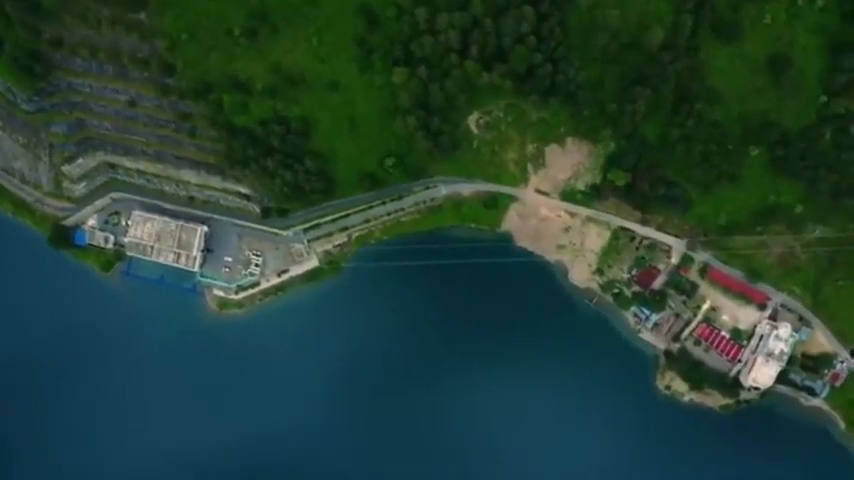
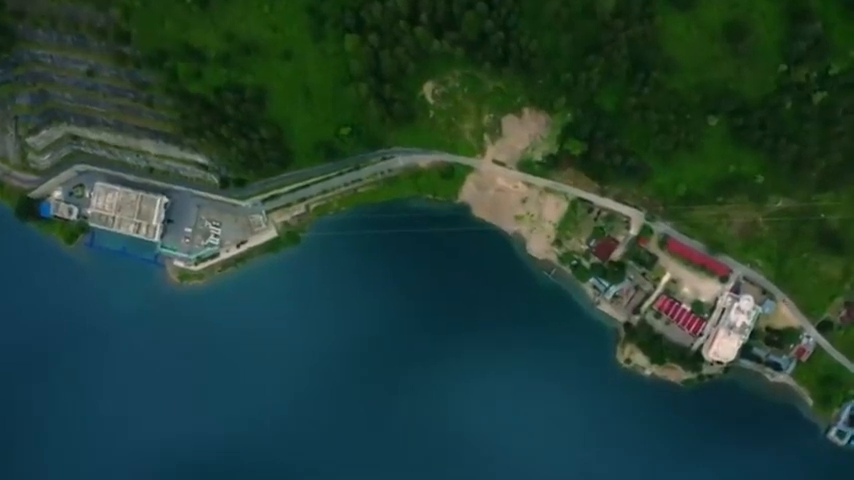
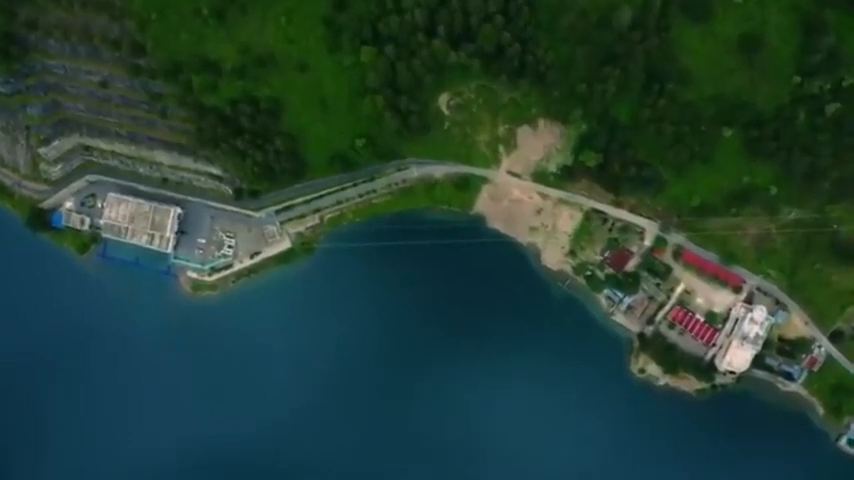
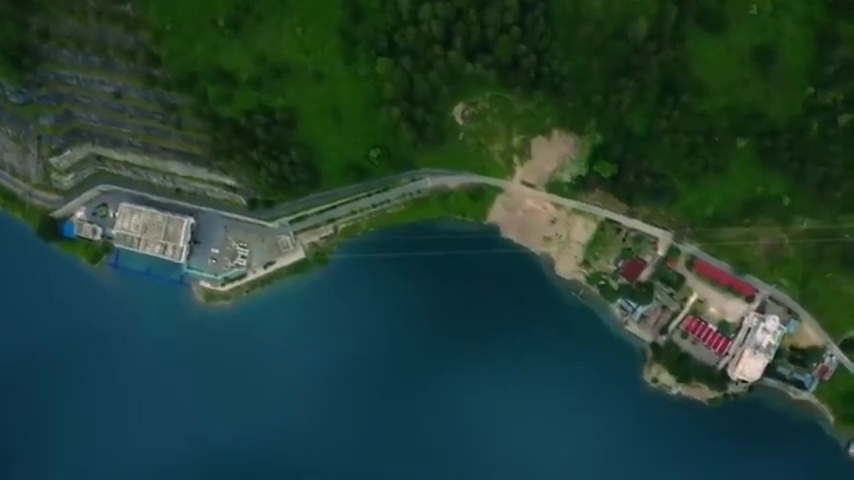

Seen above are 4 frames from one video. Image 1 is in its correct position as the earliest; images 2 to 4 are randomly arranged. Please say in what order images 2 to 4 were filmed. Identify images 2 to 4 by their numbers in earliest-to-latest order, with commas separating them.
4, 3, 2
